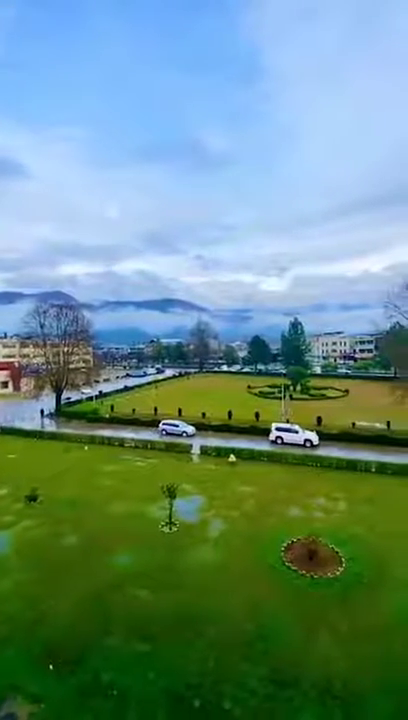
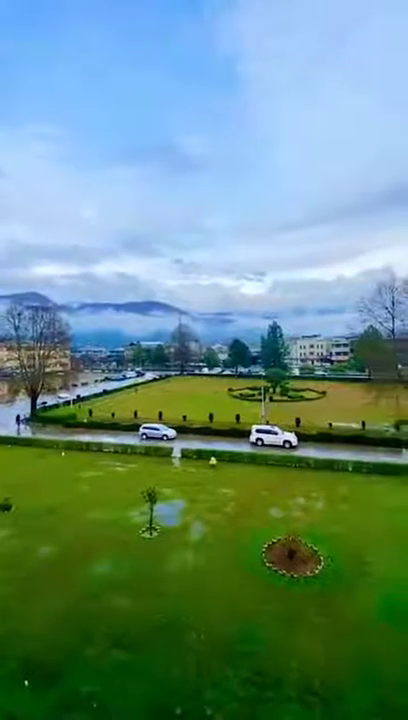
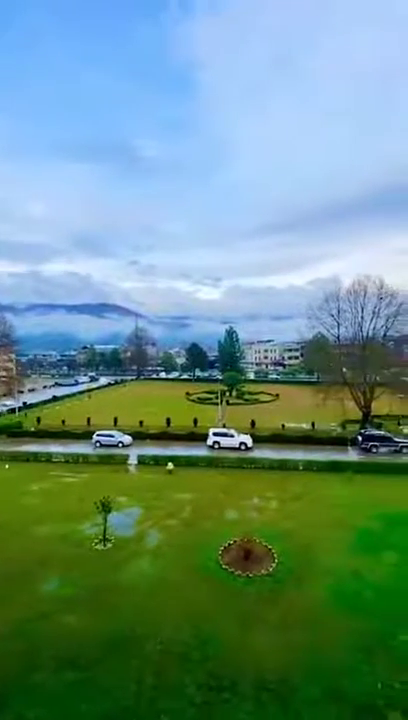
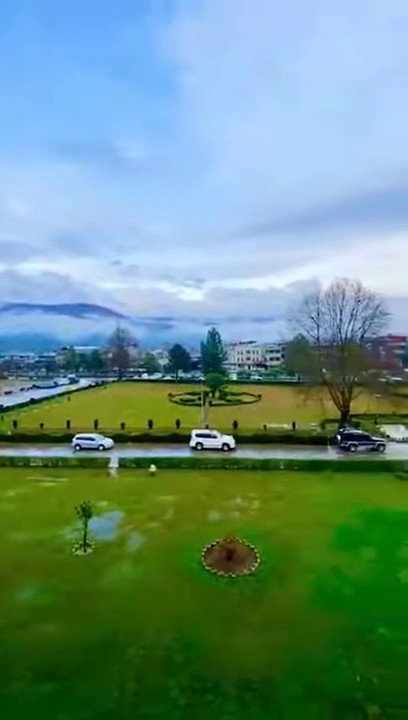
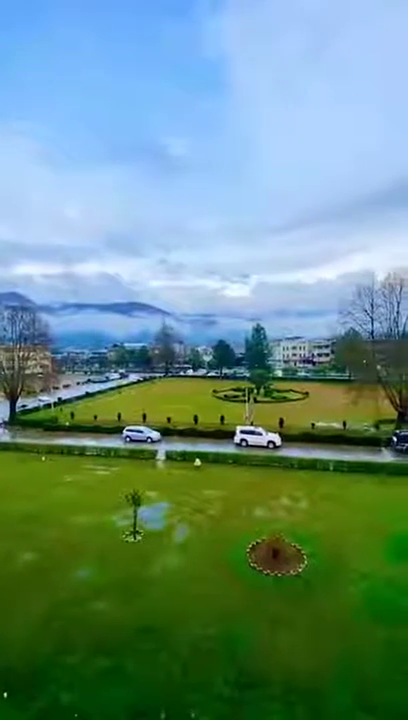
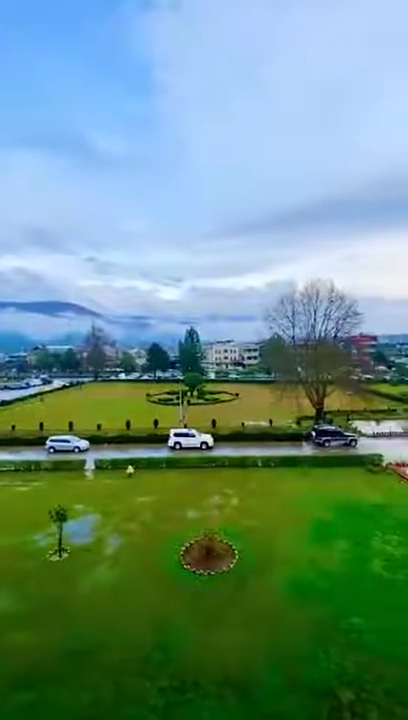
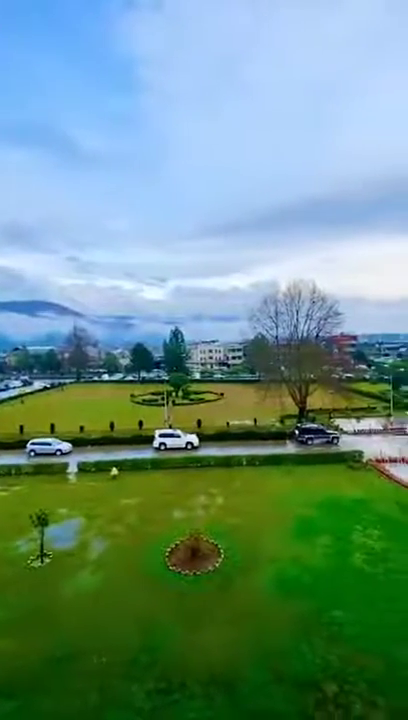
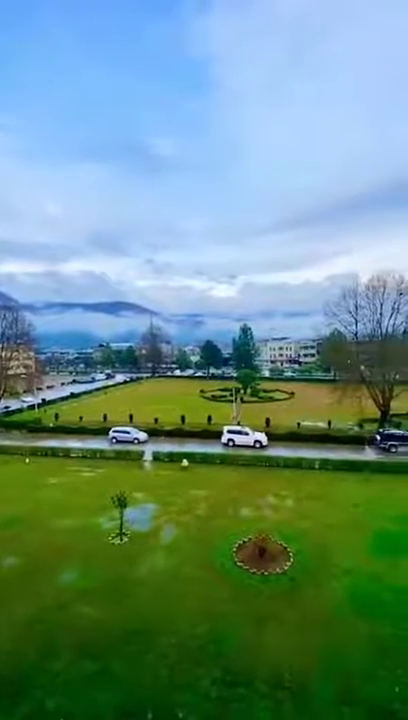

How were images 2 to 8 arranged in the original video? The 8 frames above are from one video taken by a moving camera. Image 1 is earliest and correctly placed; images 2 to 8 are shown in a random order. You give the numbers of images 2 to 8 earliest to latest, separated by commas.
2, 5, 8, 3, 4, 6, 7
